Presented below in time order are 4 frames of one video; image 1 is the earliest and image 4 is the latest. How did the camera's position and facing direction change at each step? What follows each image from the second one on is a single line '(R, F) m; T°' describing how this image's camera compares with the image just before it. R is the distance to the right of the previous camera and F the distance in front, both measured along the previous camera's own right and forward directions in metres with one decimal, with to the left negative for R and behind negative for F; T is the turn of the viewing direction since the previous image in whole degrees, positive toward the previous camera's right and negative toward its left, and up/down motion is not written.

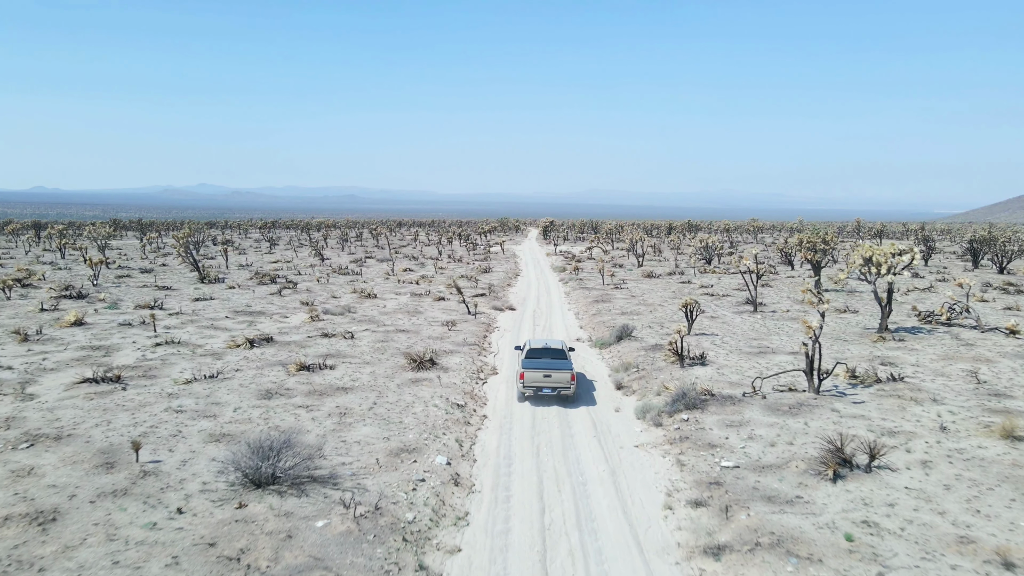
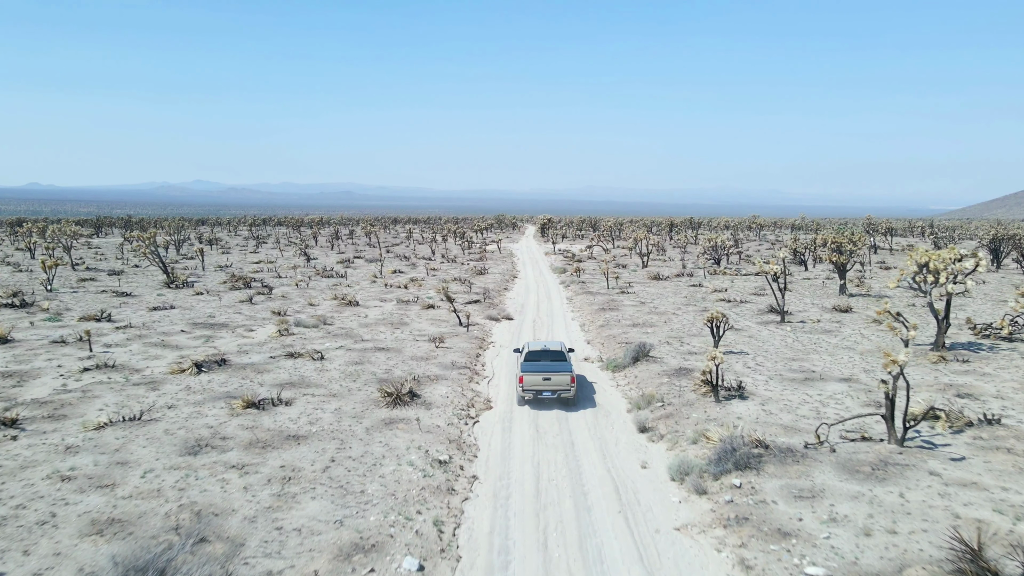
(0.0, +3.1) m; 0°
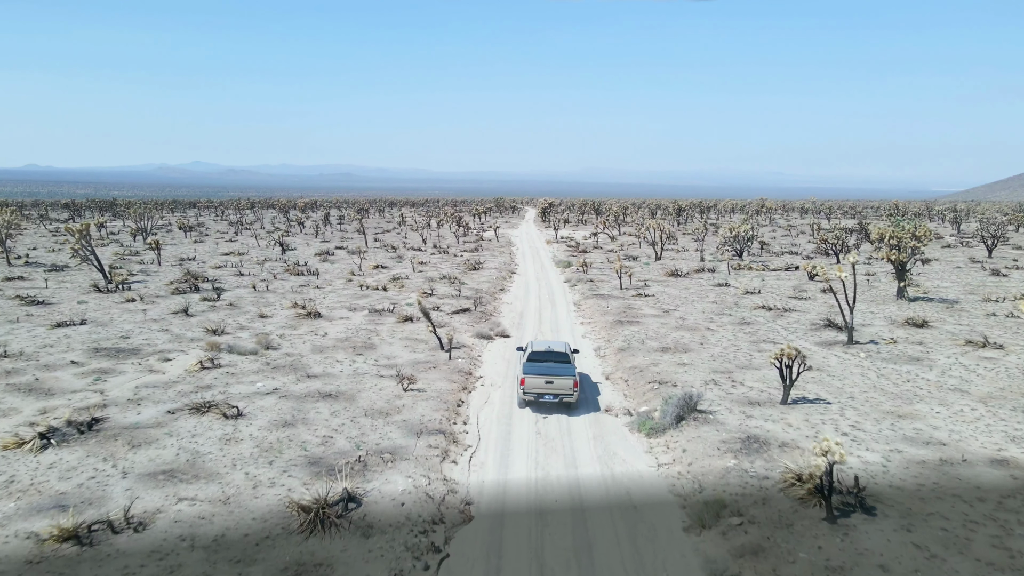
(+0.1, +5.2) m; 0°
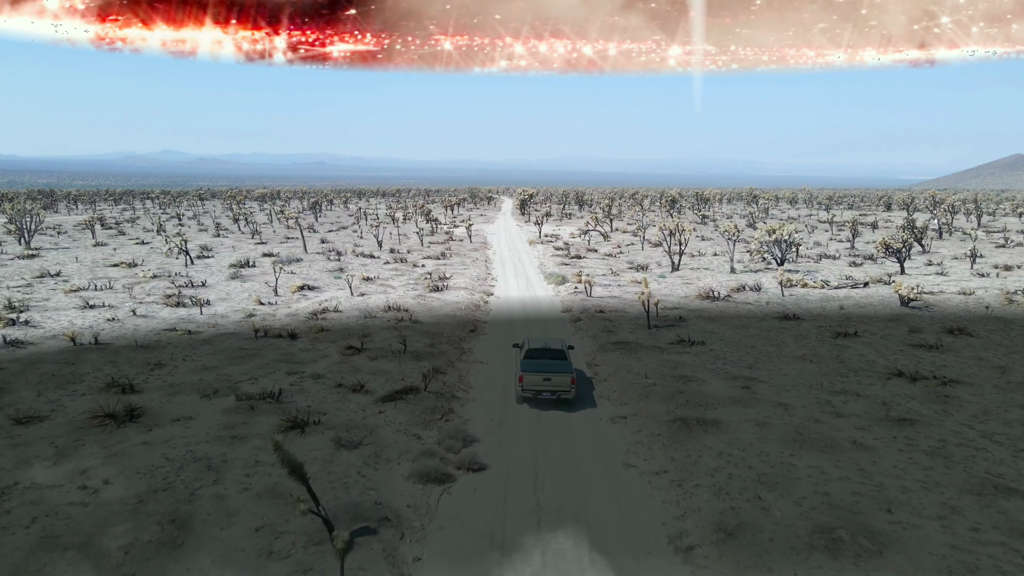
(0.0, +10.4) m; +2°
